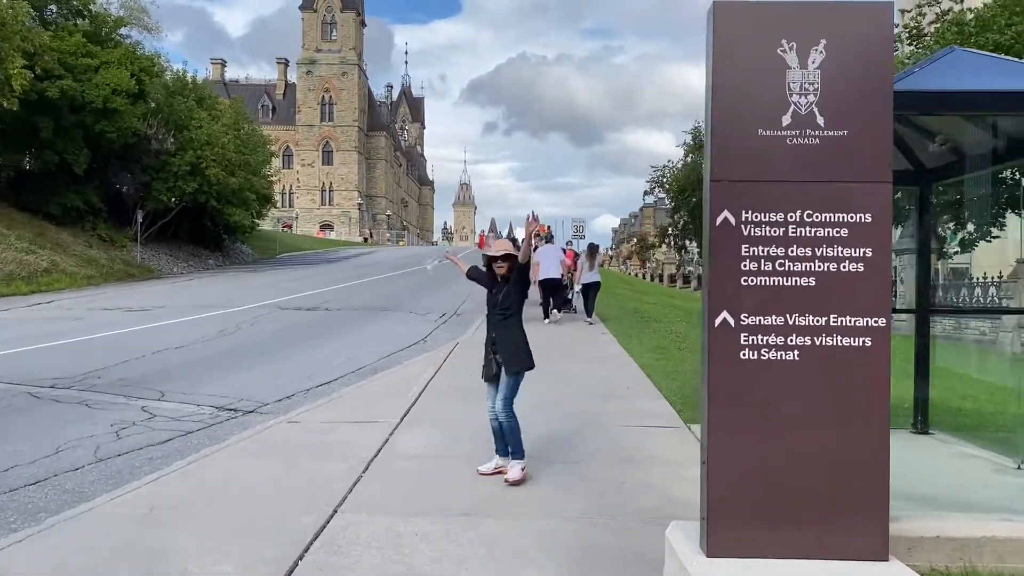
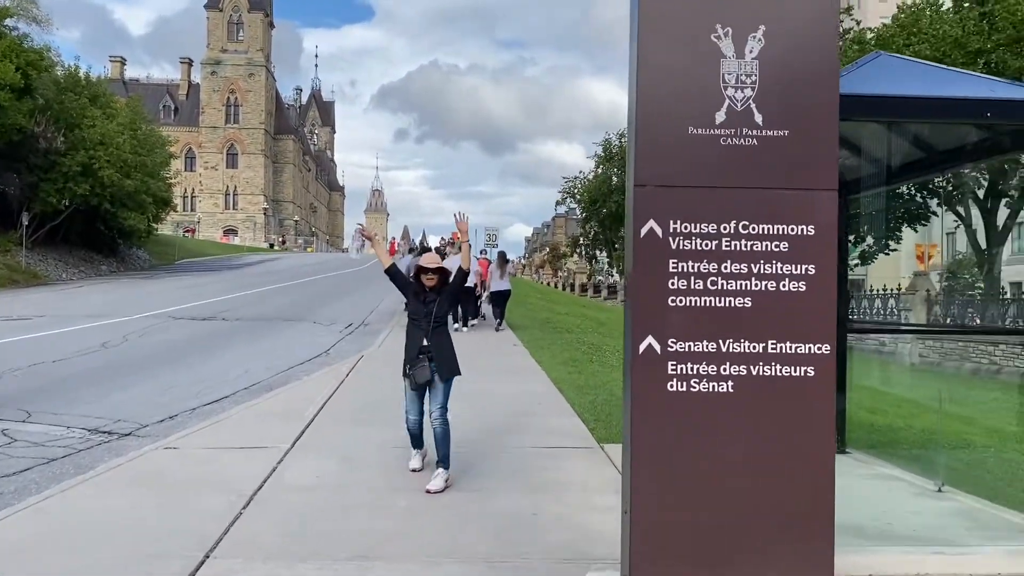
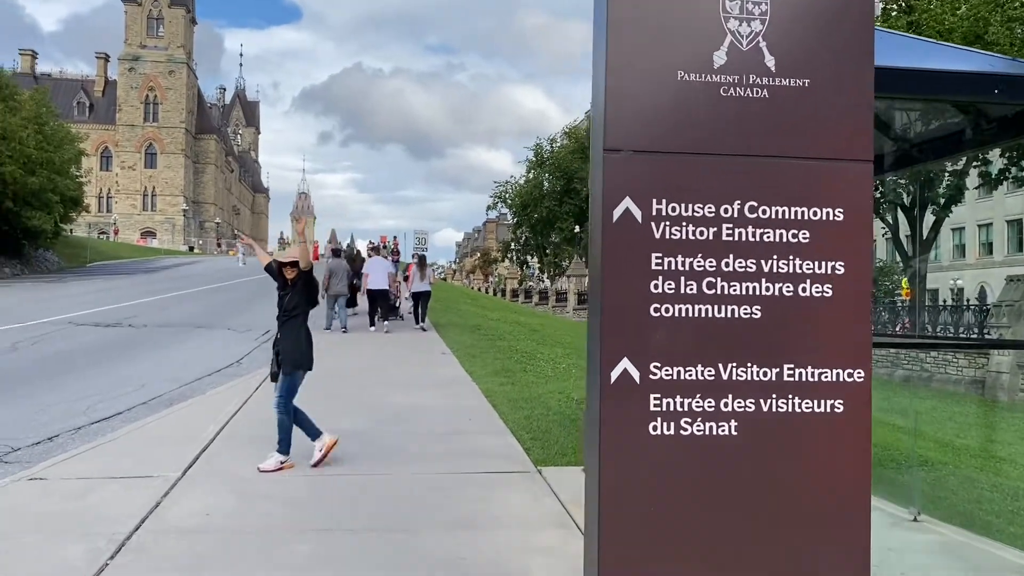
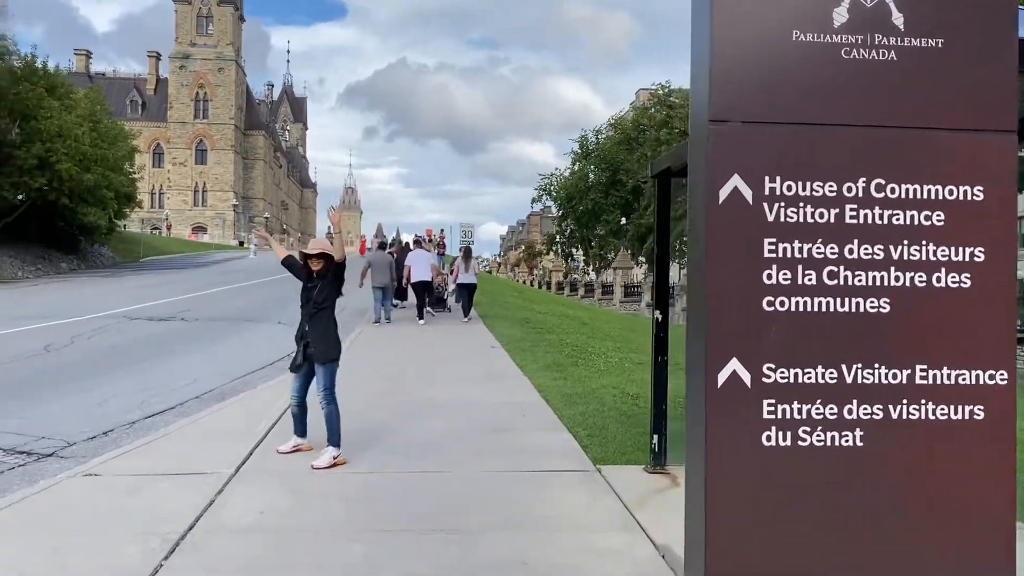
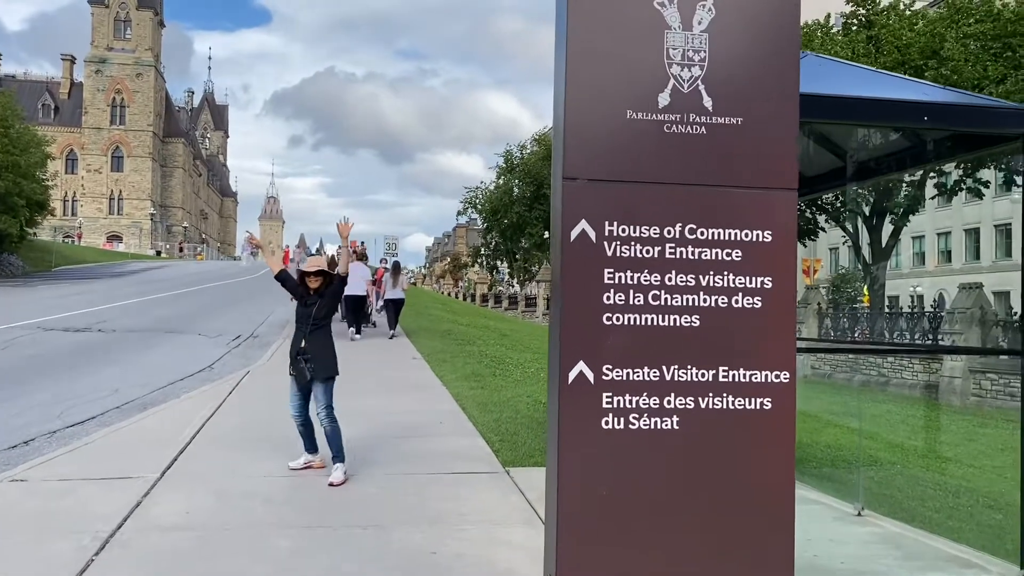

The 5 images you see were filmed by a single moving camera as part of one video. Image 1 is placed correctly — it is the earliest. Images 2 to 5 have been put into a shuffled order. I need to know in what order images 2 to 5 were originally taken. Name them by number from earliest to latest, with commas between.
2, 5, 3, 4
